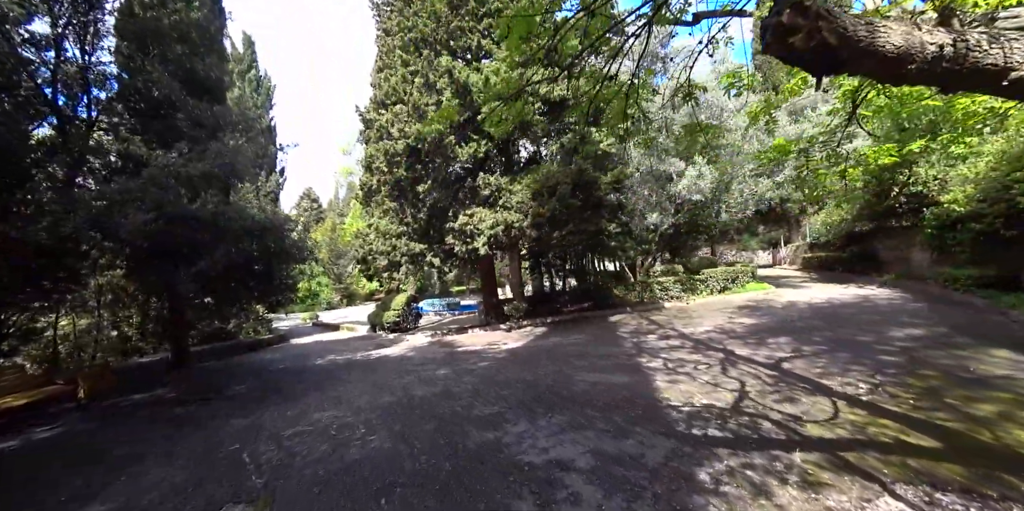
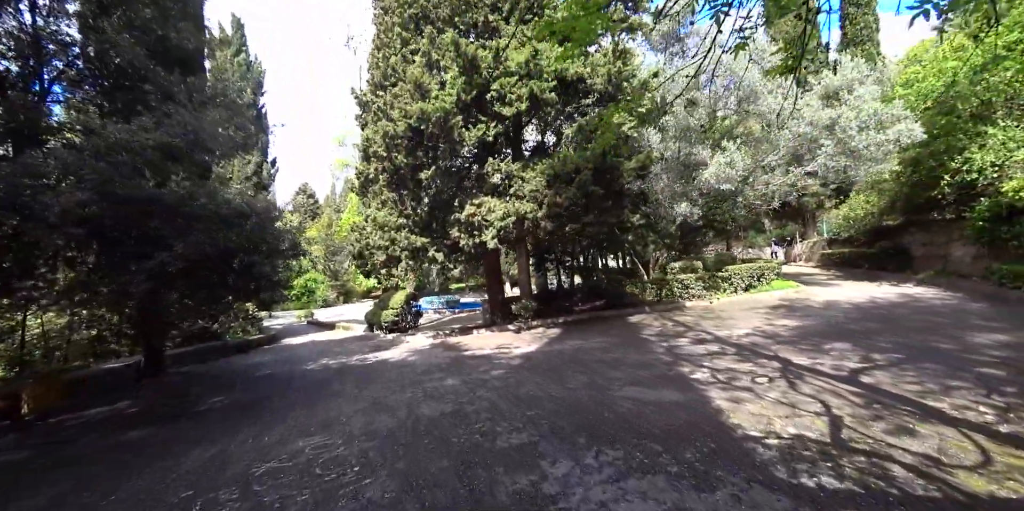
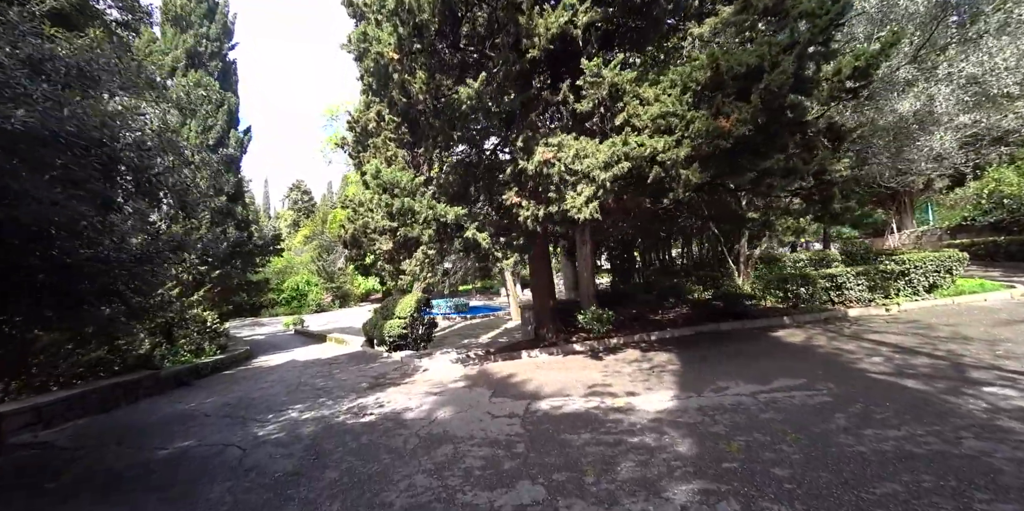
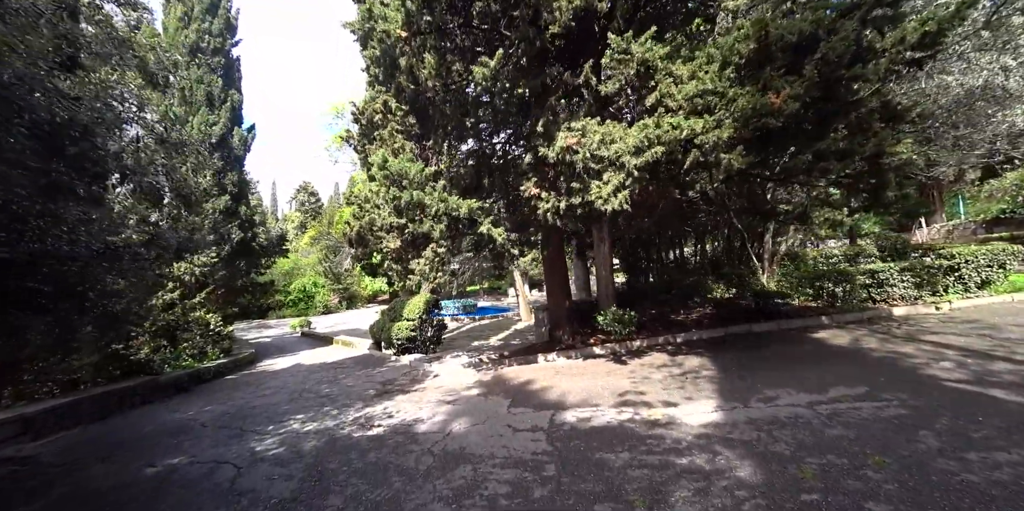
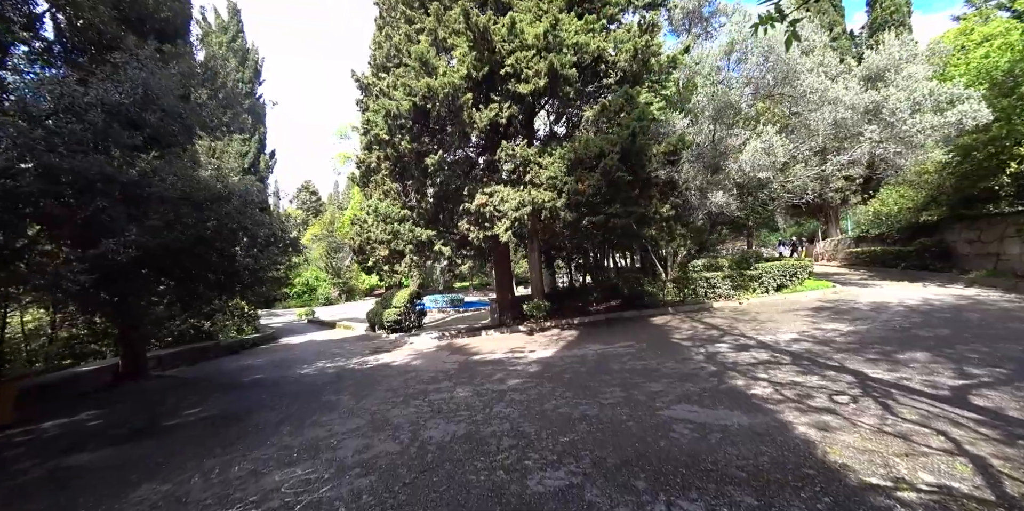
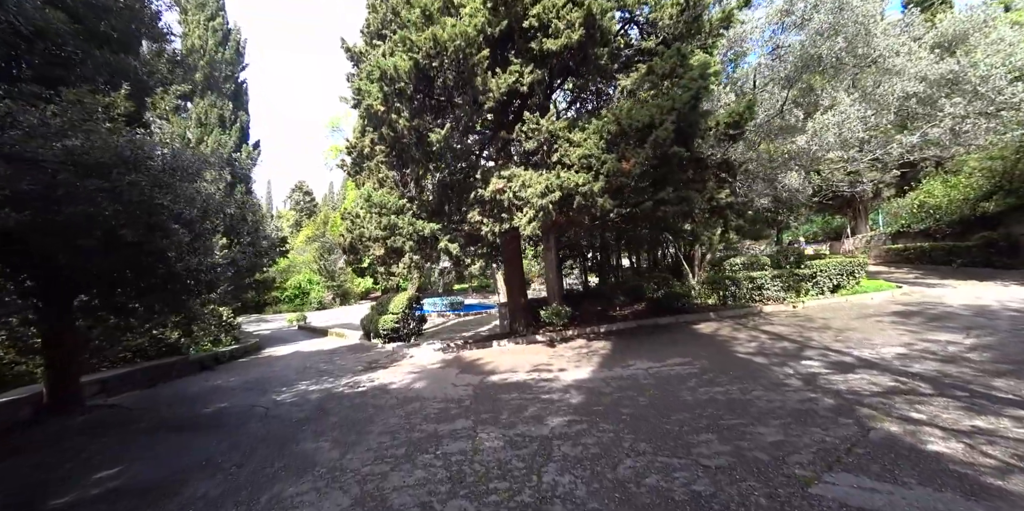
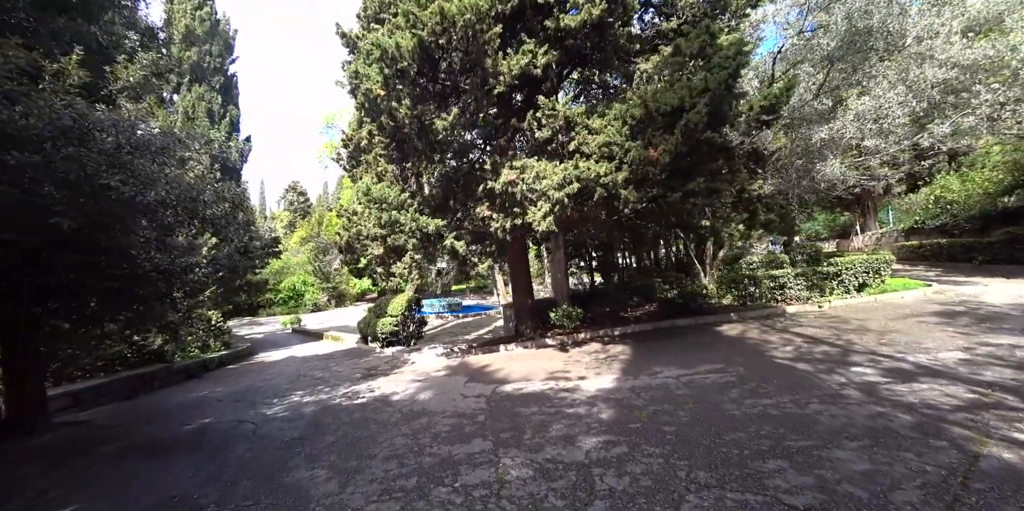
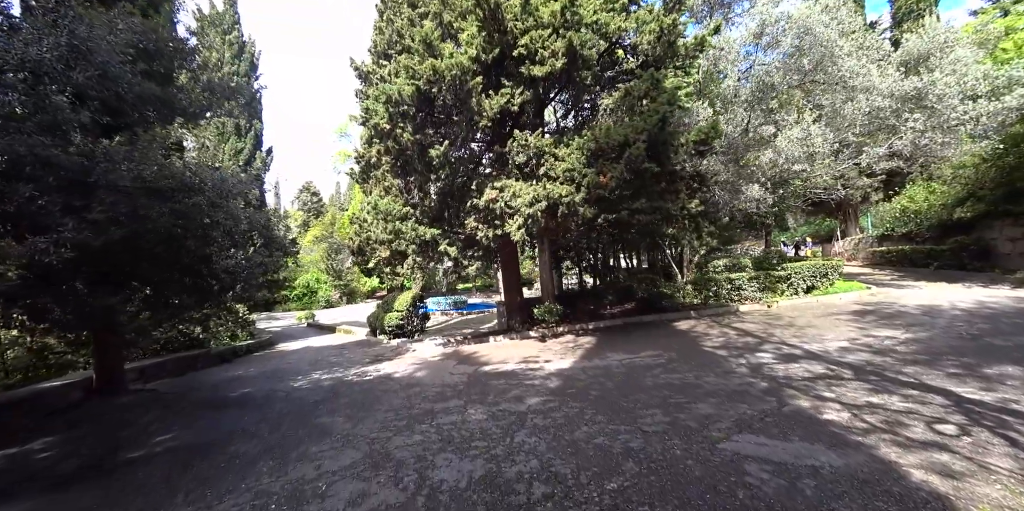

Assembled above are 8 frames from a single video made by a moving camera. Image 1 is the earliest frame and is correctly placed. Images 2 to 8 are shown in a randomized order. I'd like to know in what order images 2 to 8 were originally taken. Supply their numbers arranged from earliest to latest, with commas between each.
2, 5, 8, 6, 7, 3, 4
